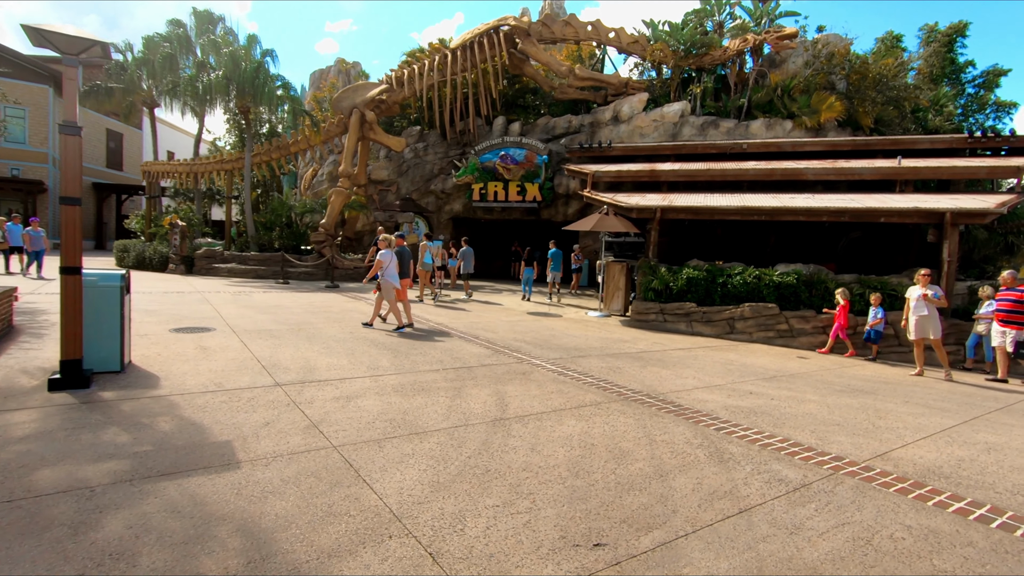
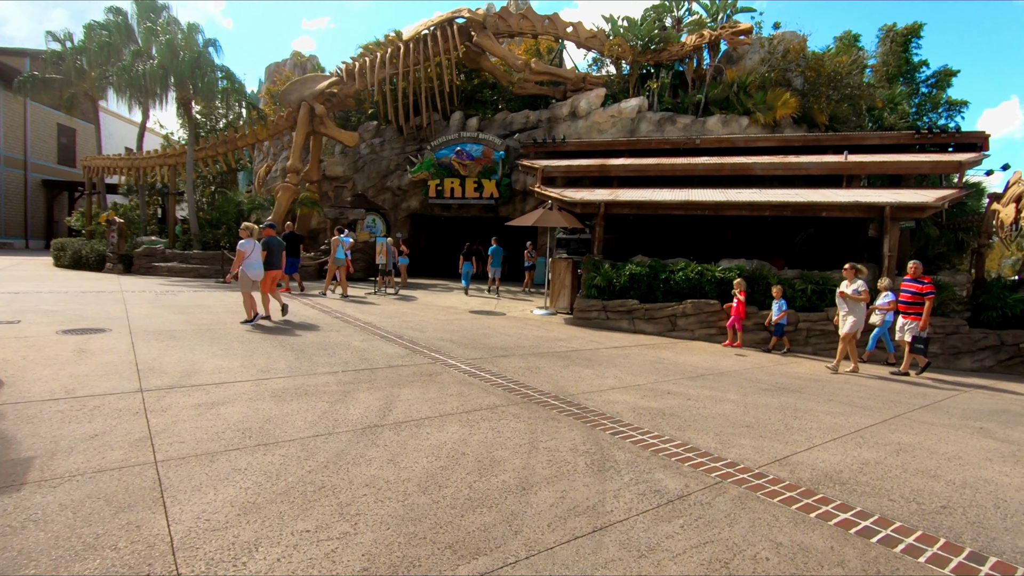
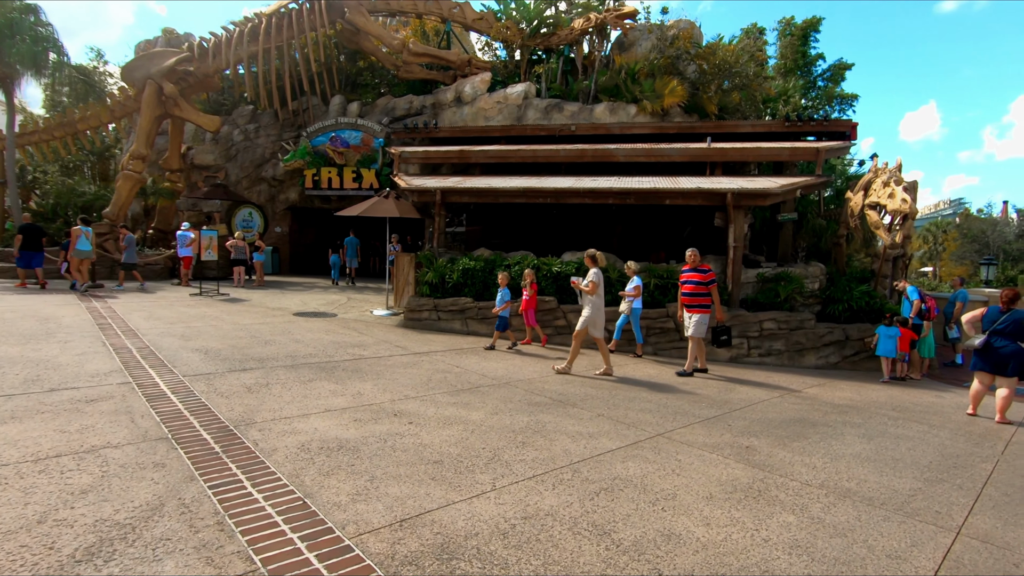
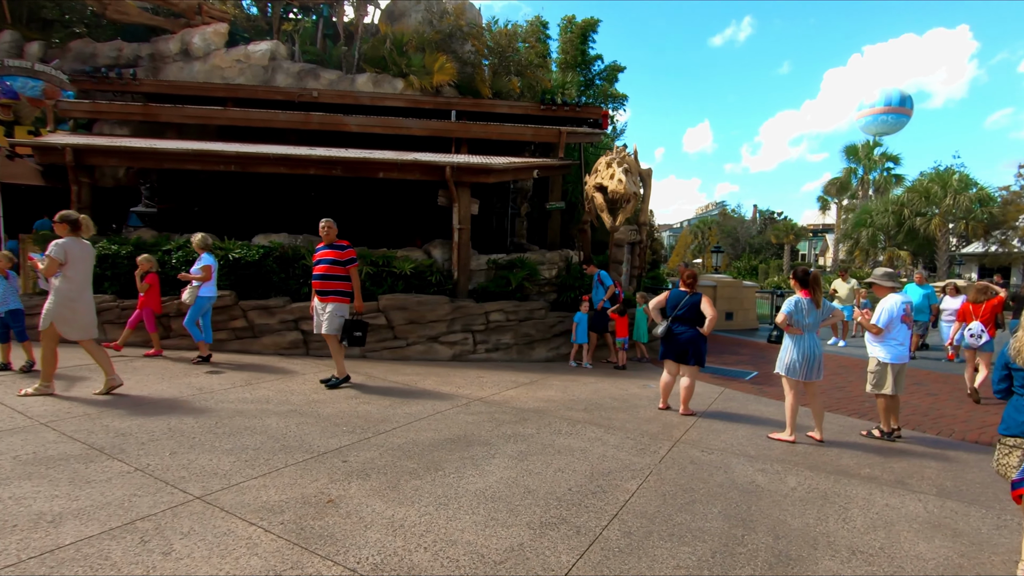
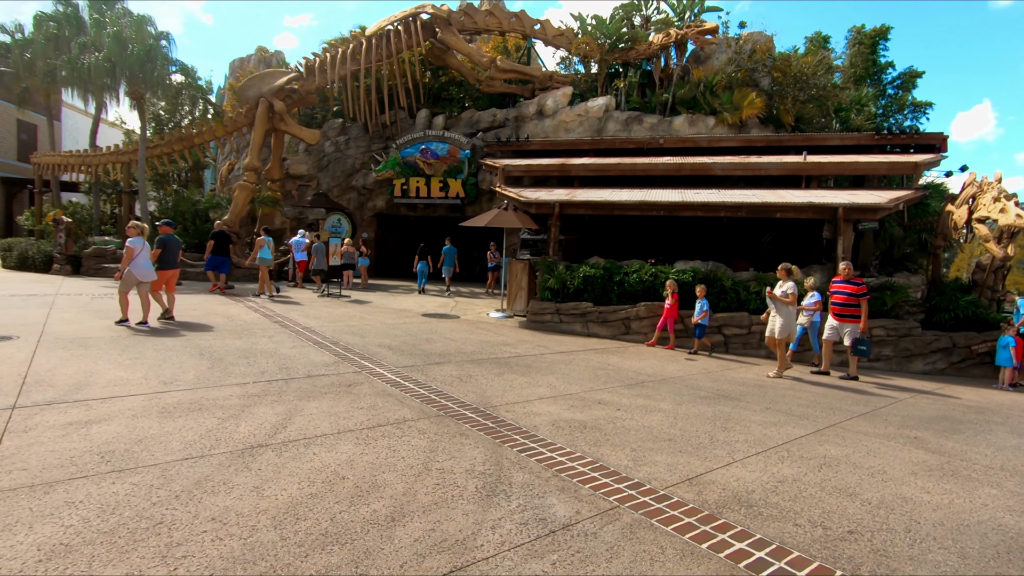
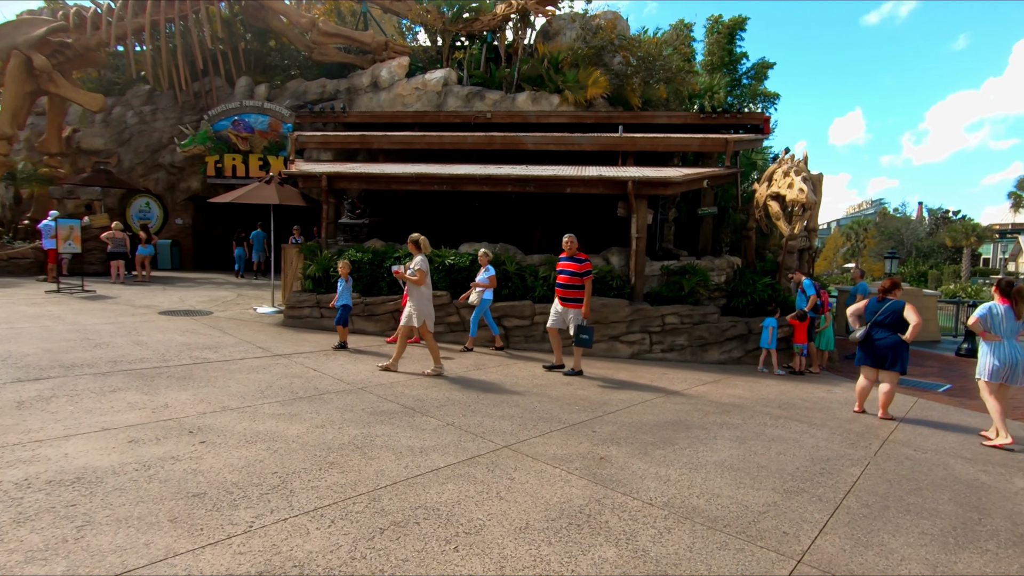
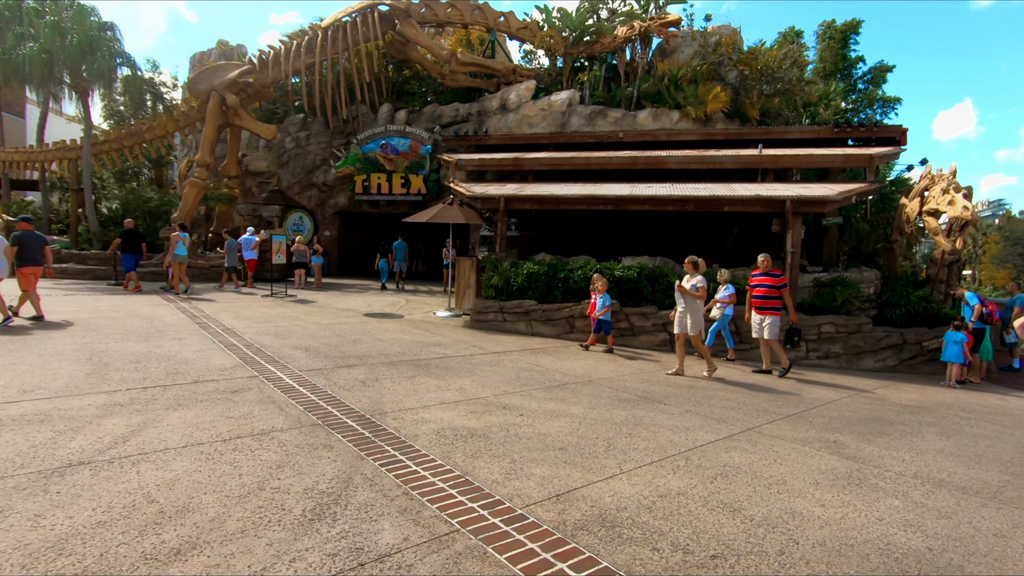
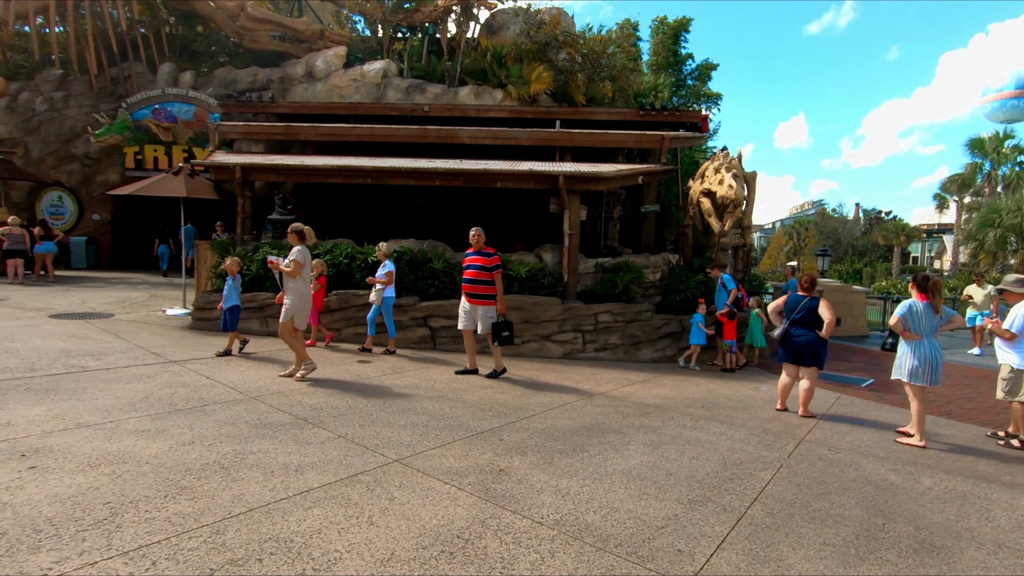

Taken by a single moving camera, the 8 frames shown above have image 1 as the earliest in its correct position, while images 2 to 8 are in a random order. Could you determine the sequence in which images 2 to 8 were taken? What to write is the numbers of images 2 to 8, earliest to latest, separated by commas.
2, 5, 7, 3, 6, 8, 4
